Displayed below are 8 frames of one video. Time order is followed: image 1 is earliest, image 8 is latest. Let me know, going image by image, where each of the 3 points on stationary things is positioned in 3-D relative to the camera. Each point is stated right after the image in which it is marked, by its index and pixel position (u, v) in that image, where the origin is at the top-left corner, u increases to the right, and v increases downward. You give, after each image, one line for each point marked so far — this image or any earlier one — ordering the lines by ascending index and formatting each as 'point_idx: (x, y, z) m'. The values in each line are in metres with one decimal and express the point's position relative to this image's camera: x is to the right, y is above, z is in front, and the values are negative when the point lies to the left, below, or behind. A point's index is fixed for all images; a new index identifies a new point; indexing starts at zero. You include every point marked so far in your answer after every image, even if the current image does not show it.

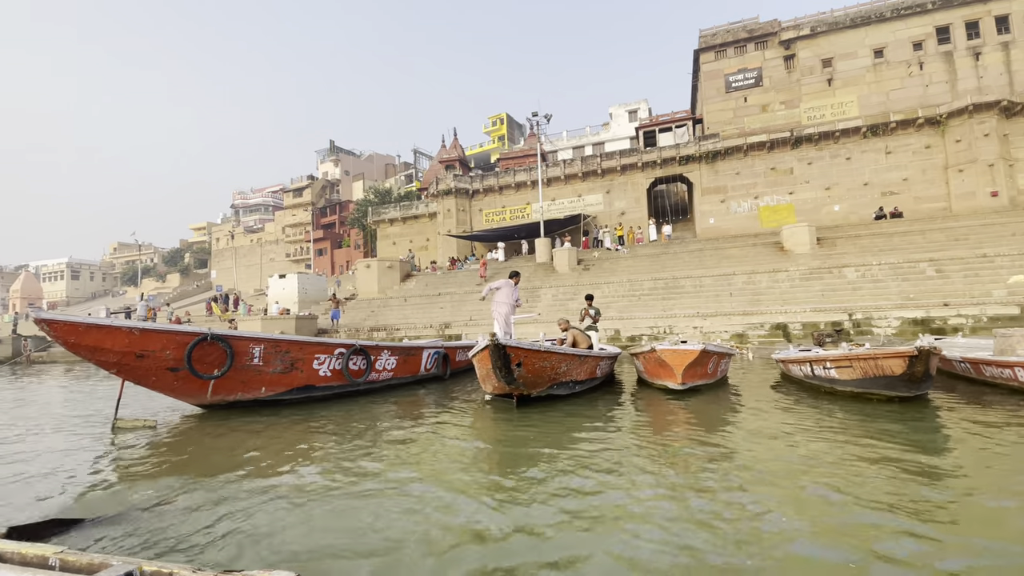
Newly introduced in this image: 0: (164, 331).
0: (-3.5, -0.4, +5.0) m
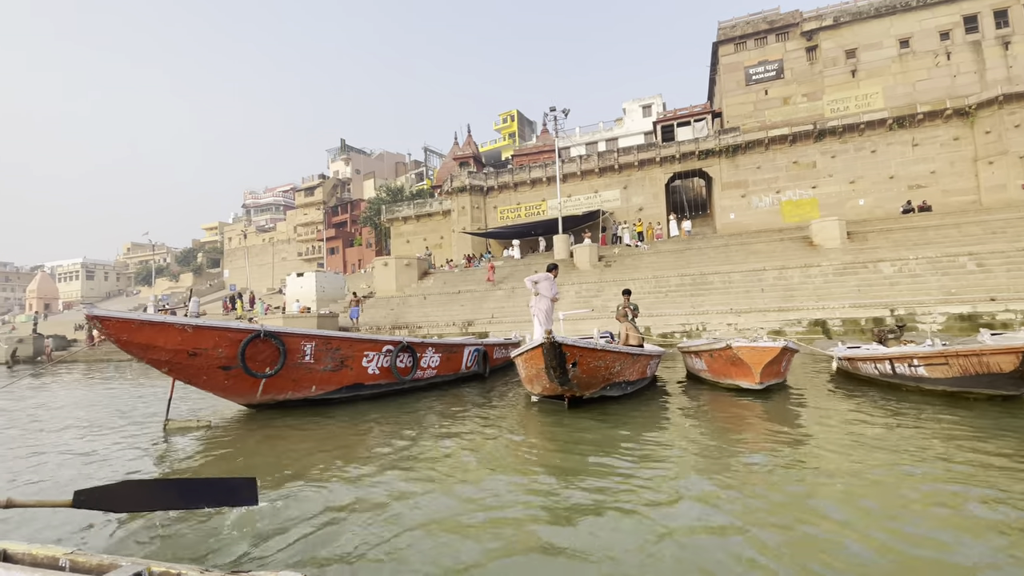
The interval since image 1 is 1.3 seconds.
0: (-2.9, -0.4, +4.8) m
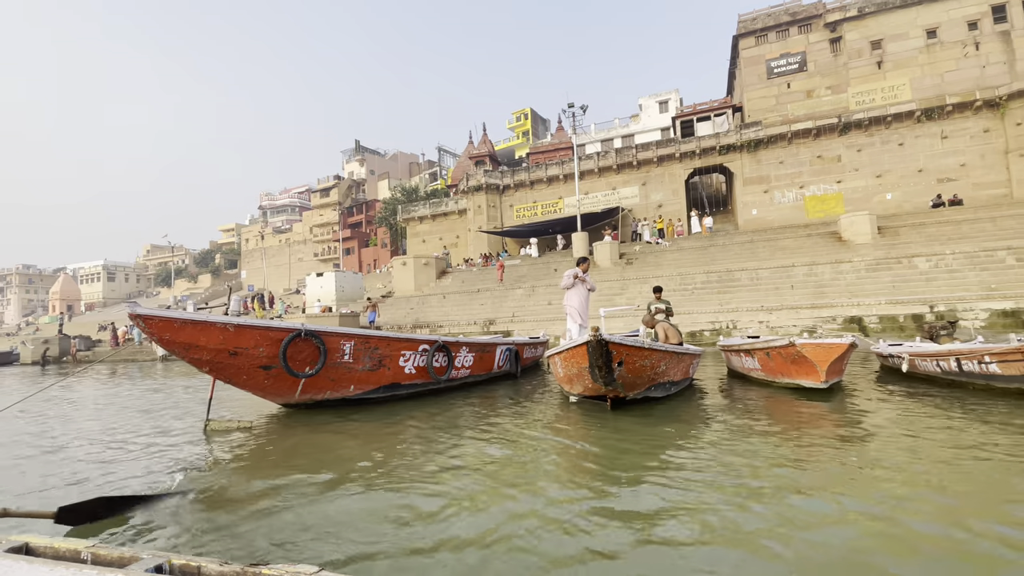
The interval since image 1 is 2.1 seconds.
0: (-2.4, -0.4, +4.7) m
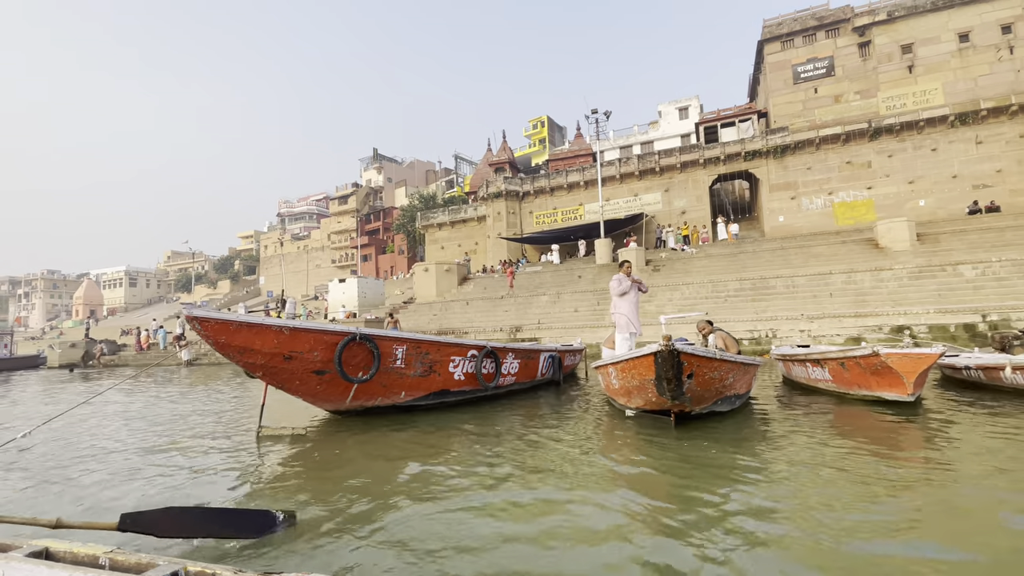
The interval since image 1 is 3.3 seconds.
0: (-1.8, -0.4, +4.5) m
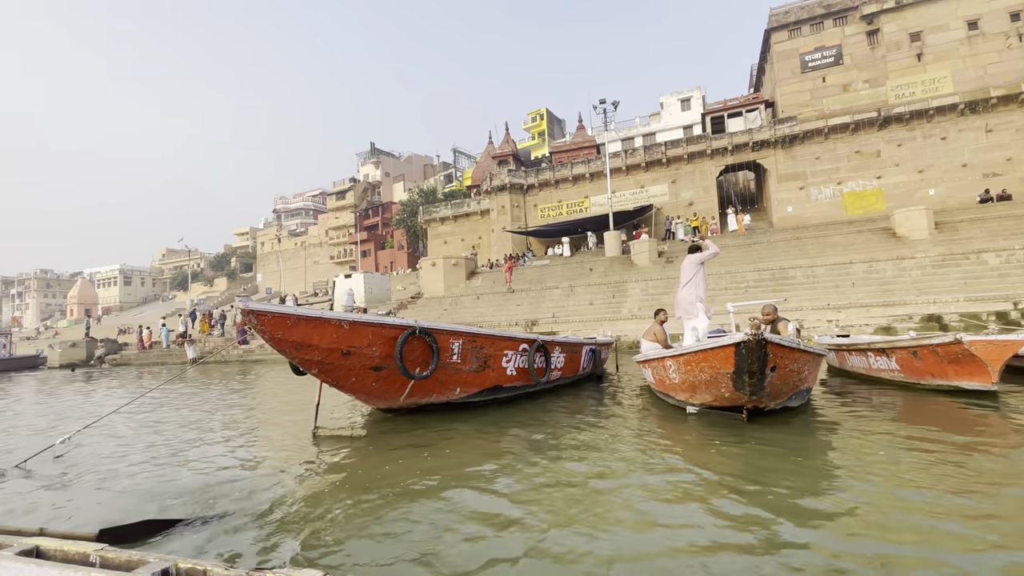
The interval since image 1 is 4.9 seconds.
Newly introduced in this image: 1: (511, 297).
0: (-1.2, -0.3, +4.2) m
1: (0.0, -0.3, +19.4) m
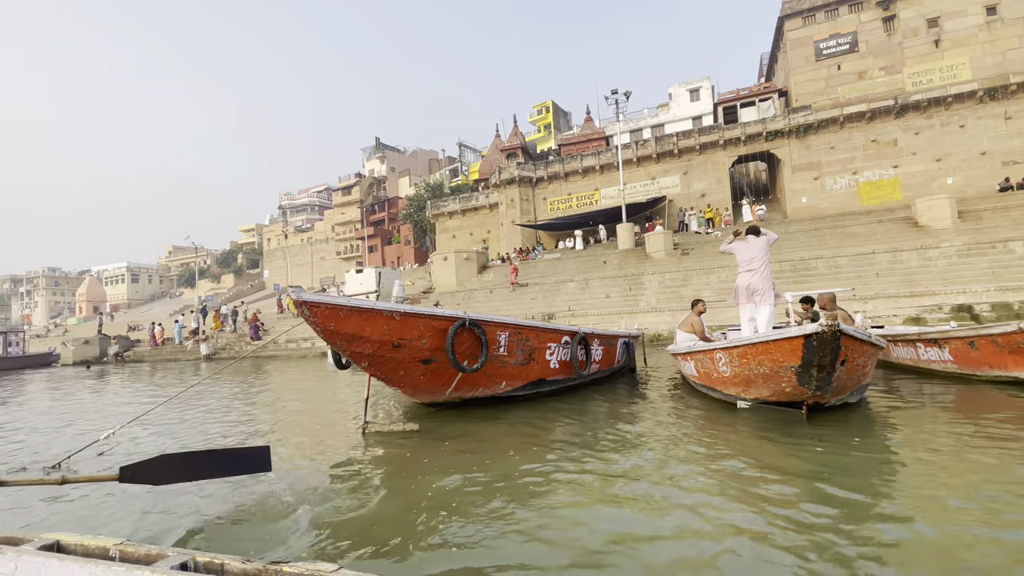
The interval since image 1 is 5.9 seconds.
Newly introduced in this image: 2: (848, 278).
0: (-0.8, -0.2, +4.1) m
1: (+0.5, -0.1, +19.2) m
2: (+9.5, +0.3, +13.7) m
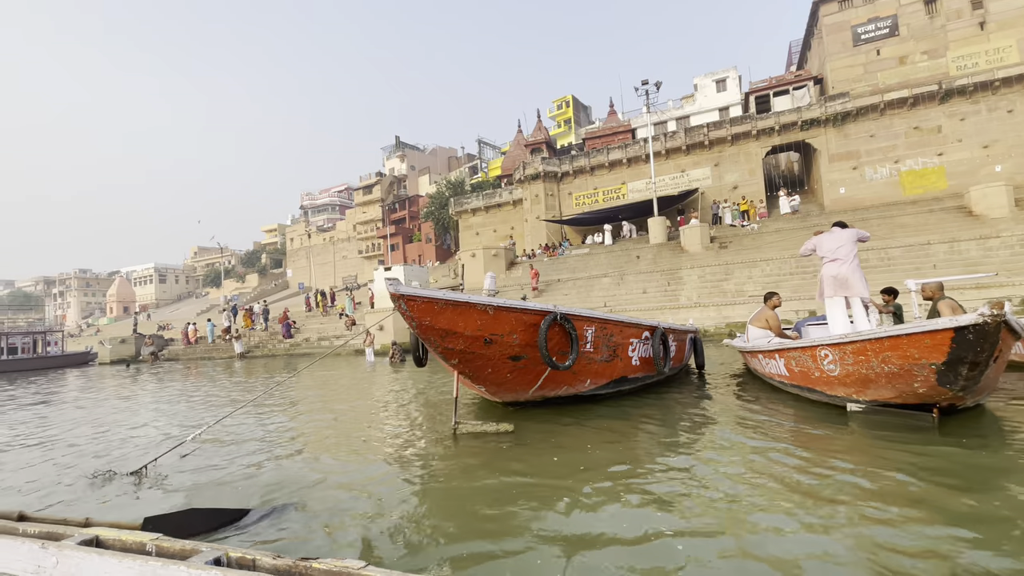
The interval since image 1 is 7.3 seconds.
0: (0.0, -0.2, +3.9) m
1: (+1.8, +0.1, +18.9) m
2: (+10.5, +0.5, +13.1) m
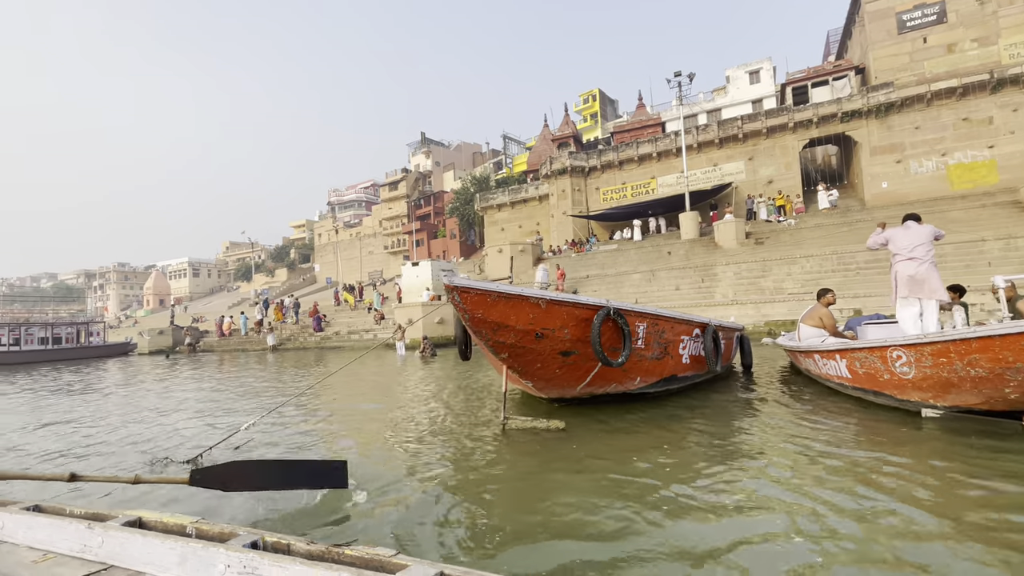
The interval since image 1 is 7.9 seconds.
0: (+0.4, -0.1, +3.7) m
1: (+2.9, +0.2, +18.7) m
2: (+11.3, +0.6, +12.5) m
